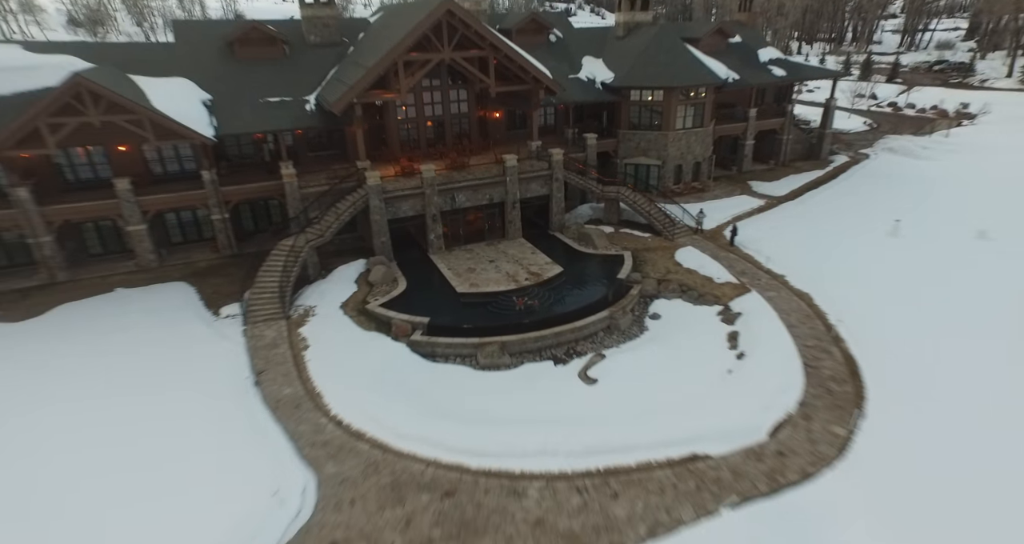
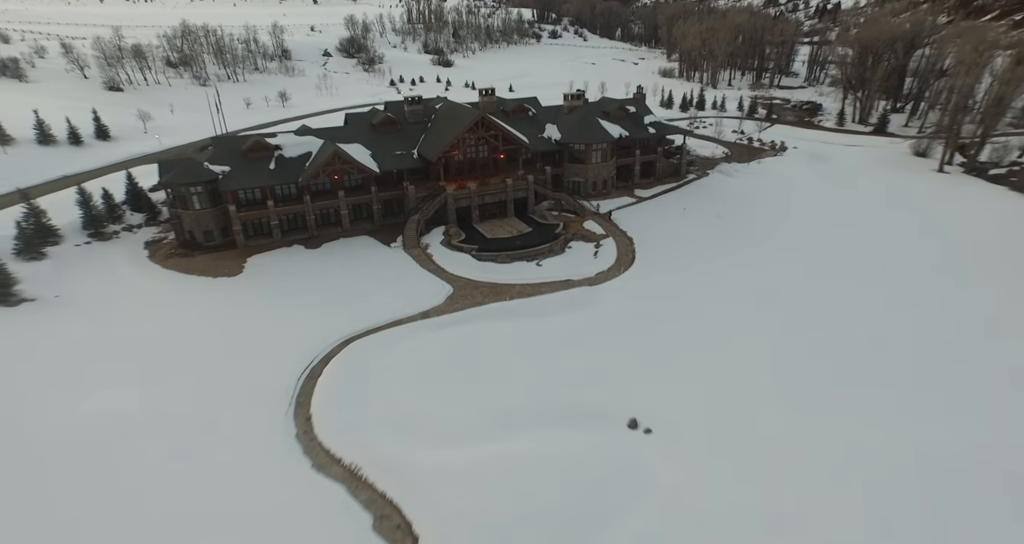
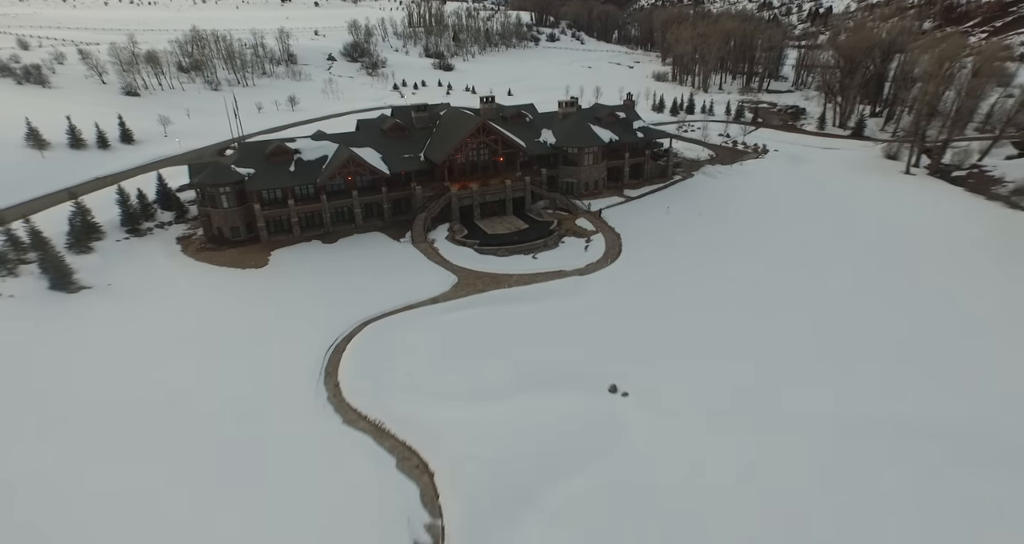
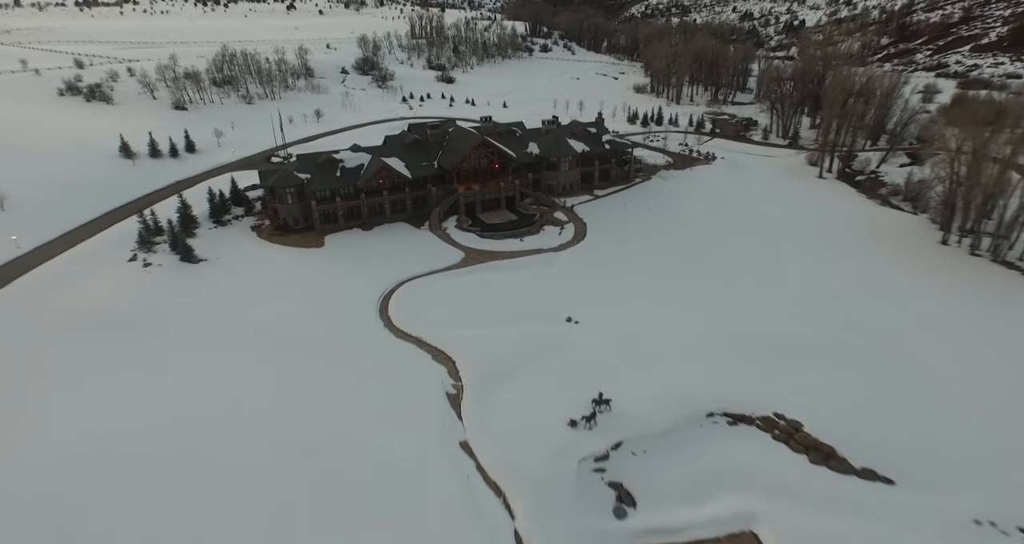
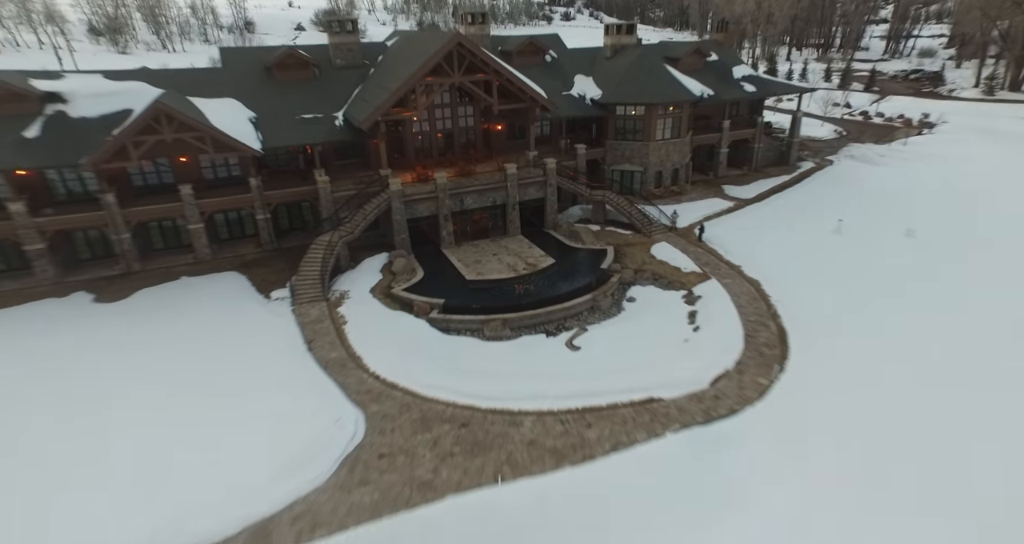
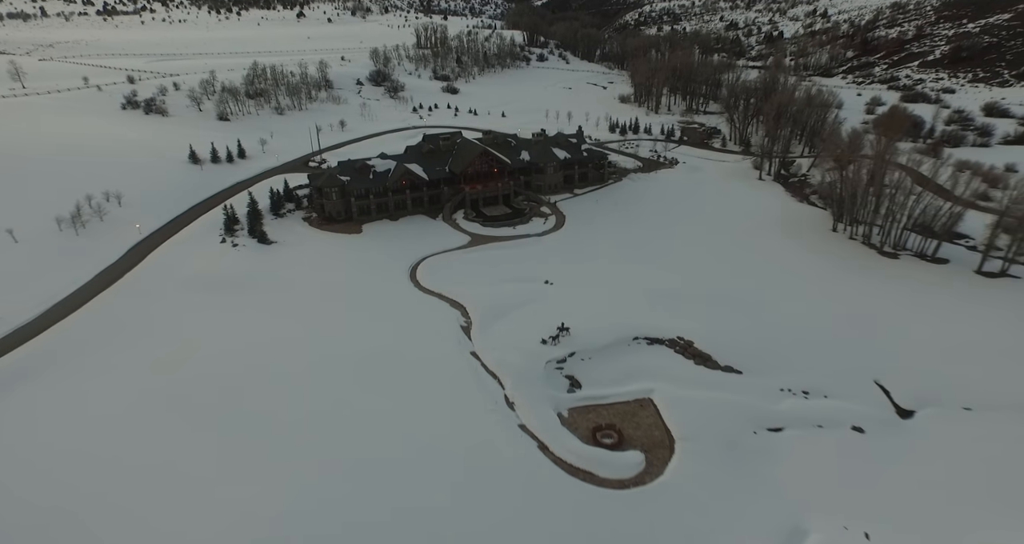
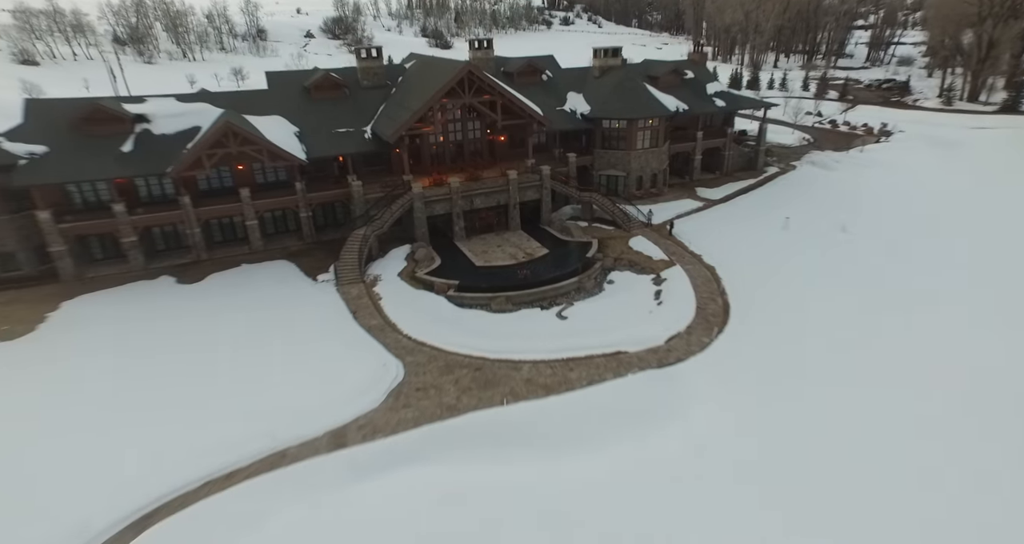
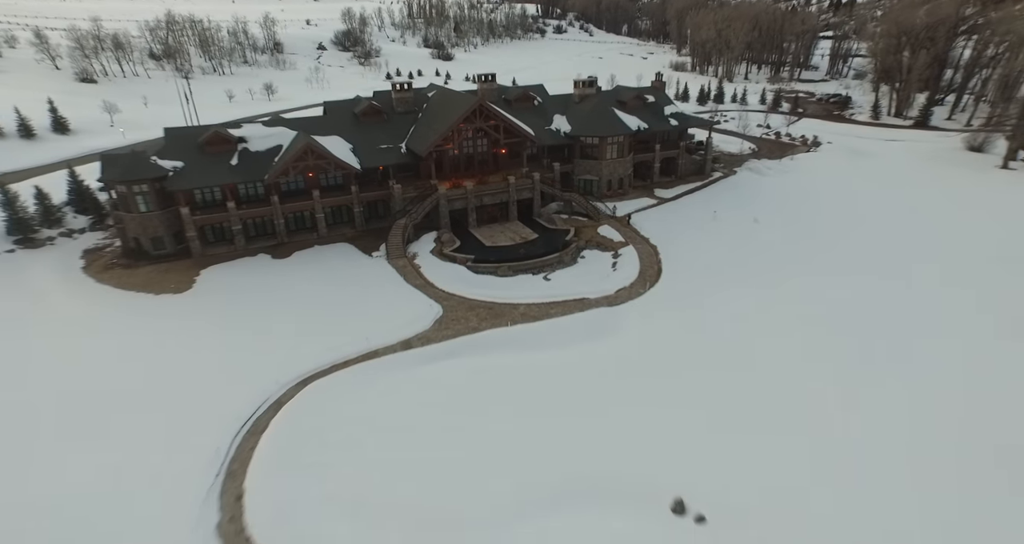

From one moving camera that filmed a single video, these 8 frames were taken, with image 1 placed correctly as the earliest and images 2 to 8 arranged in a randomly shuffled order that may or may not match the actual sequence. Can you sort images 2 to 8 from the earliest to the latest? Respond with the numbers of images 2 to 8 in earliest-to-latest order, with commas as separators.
5, 7, 8, 2, 3, 4, 6
